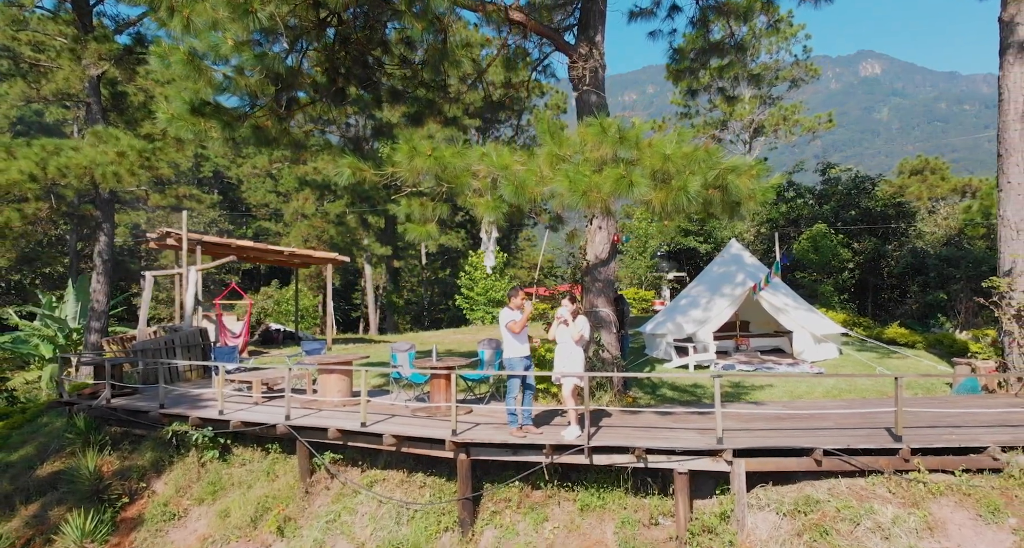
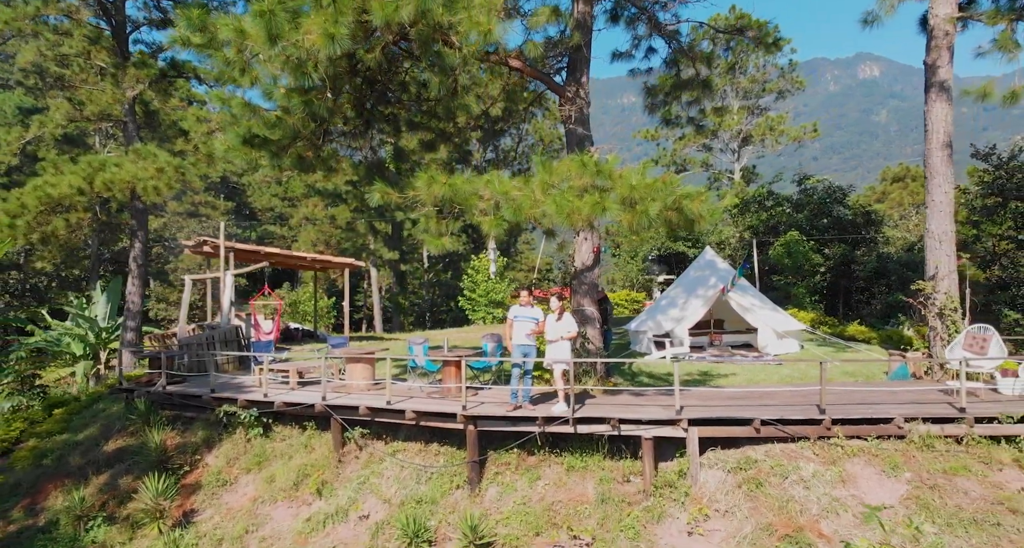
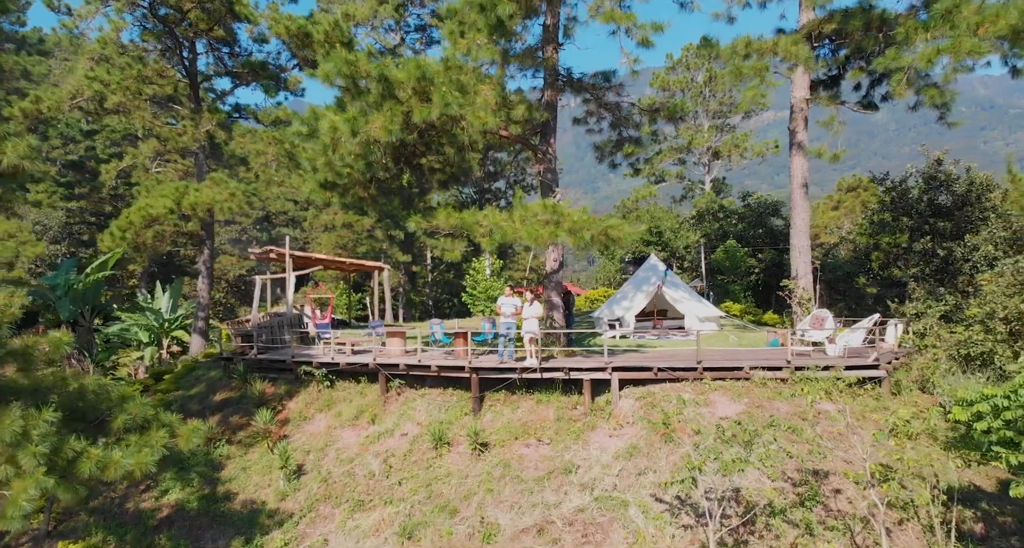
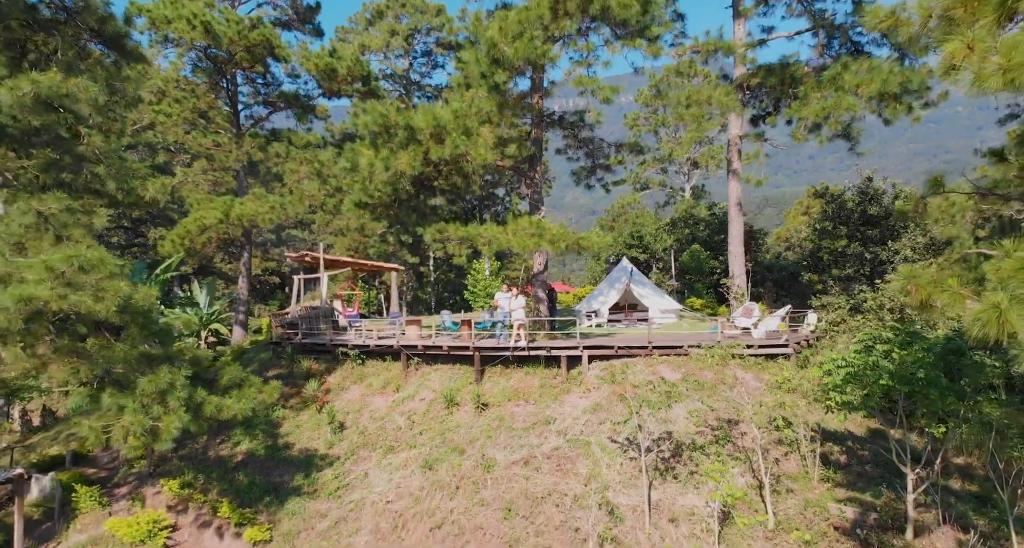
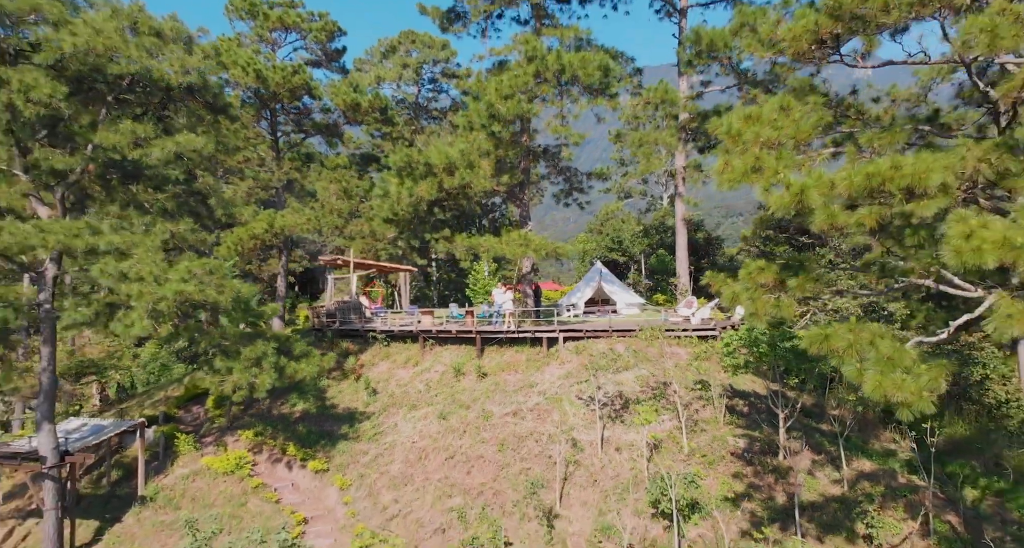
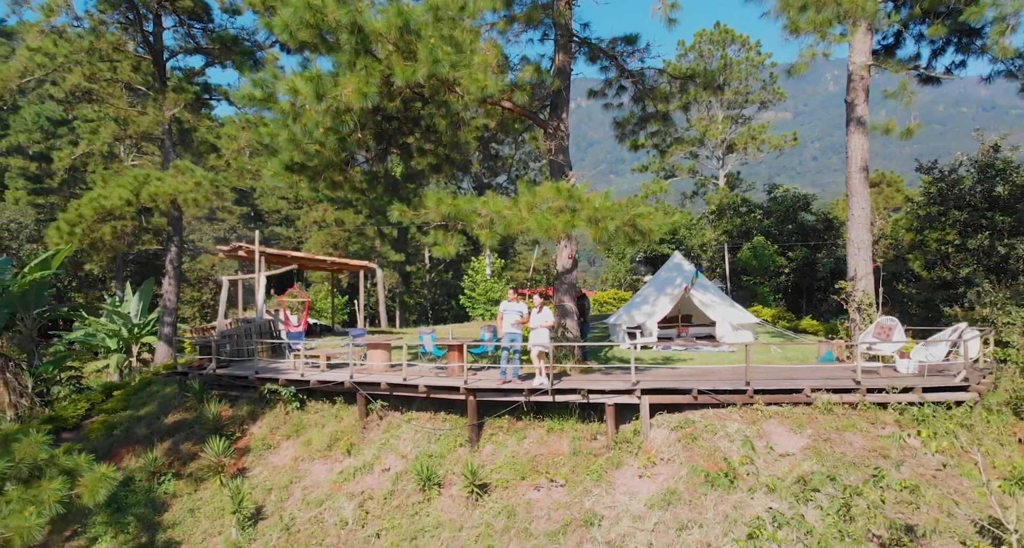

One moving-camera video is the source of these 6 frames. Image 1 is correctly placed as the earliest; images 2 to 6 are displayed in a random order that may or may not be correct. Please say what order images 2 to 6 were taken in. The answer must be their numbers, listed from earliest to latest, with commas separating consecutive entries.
2, 6, 3, 4, 5
